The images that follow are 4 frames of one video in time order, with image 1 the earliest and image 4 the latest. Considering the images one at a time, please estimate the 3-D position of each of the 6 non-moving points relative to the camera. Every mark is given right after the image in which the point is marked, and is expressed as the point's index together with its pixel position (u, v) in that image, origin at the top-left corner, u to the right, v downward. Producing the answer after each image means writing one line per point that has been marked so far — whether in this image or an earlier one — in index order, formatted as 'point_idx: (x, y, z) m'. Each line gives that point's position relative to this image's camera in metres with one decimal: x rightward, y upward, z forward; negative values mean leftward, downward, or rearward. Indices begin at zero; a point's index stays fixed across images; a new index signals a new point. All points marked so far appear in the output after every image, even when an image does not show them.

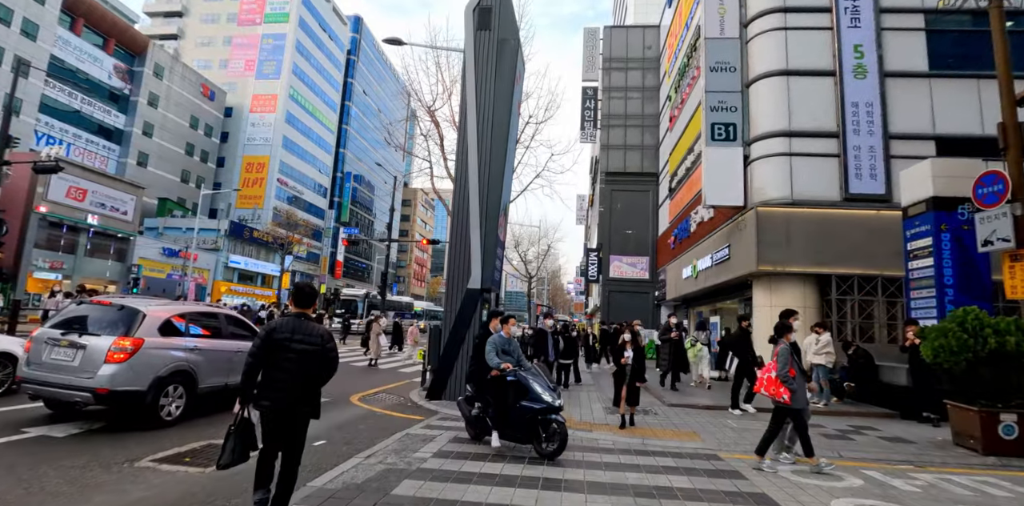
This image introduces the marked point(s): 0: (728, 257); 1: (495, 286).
0: (+6.5, -0.1, +14.7) m
1: (-0.4, -0.8, +11.5) m
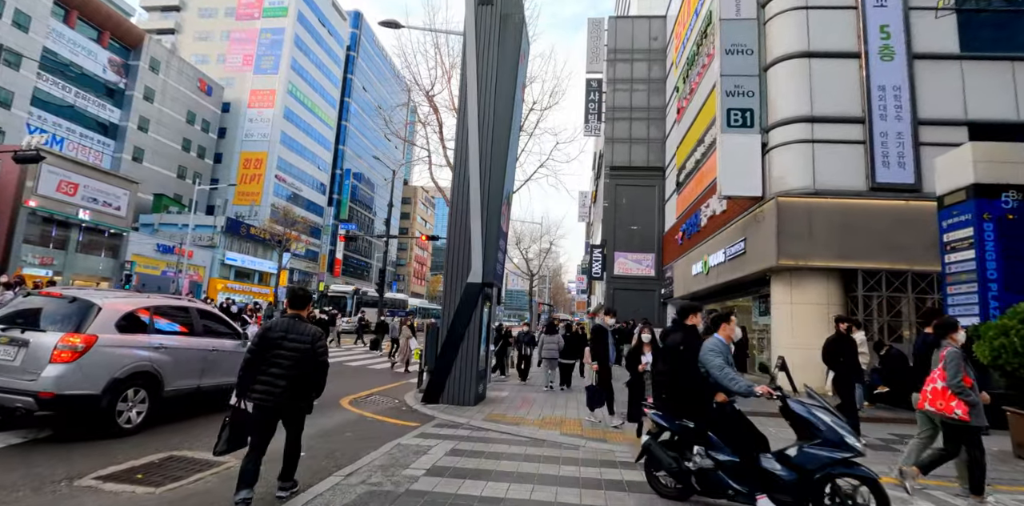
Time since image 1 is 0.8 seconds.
0: (+6.6, +0.1, +13.8) m
1: (-0.3, -0.6, +10.7) m
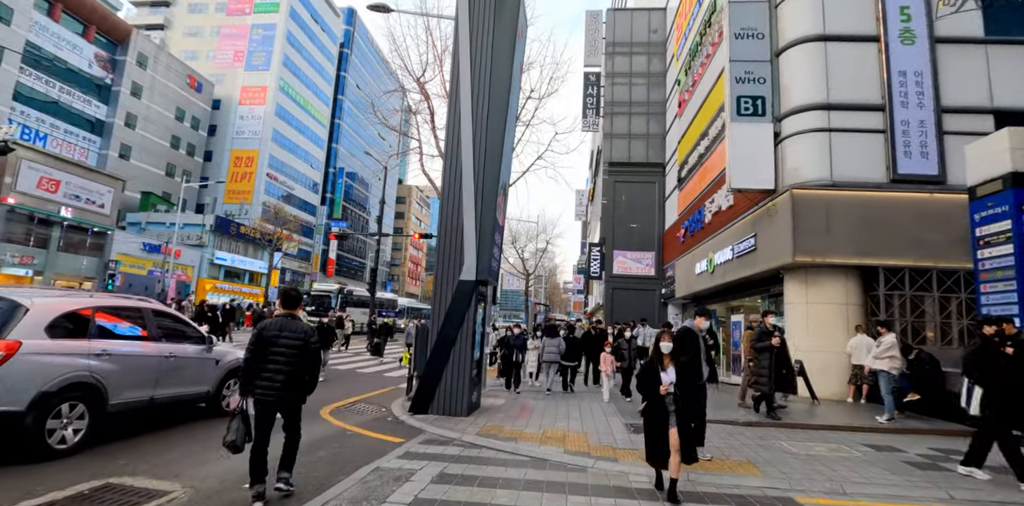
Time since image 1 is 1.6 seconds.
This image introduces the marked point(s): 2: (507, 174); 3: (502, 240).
0: (+6.5, +0.1, +13.0) m
1: (-0.4, -0.5, +9.8) m
2: (-0.1, +1.6, +10.0) m
3: (-0.2, +0.3, +9.6) m
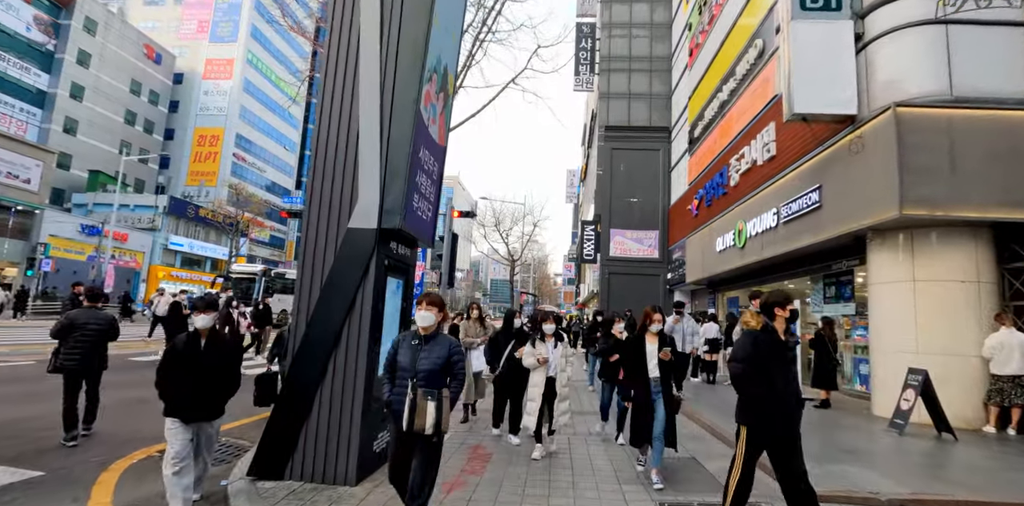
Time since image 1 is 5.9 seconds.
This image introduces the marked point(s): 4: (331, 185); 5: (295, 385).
0: (+5.8, +0.9, +9.2) m
1: (-1.0, +0.2, +5.8) m
2: (-0.8, +2.3, +6.0) m
3: (-0.9, +1.0, +5.6) m
4: (-1.8, +0.6, +5.0) m
5: (-2.1, -1.3, +4.7) m
